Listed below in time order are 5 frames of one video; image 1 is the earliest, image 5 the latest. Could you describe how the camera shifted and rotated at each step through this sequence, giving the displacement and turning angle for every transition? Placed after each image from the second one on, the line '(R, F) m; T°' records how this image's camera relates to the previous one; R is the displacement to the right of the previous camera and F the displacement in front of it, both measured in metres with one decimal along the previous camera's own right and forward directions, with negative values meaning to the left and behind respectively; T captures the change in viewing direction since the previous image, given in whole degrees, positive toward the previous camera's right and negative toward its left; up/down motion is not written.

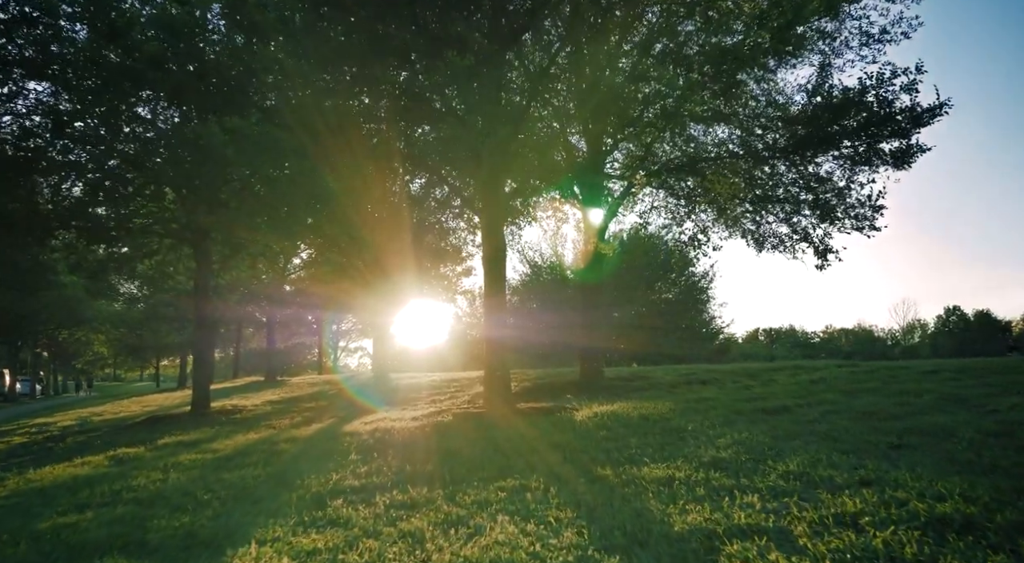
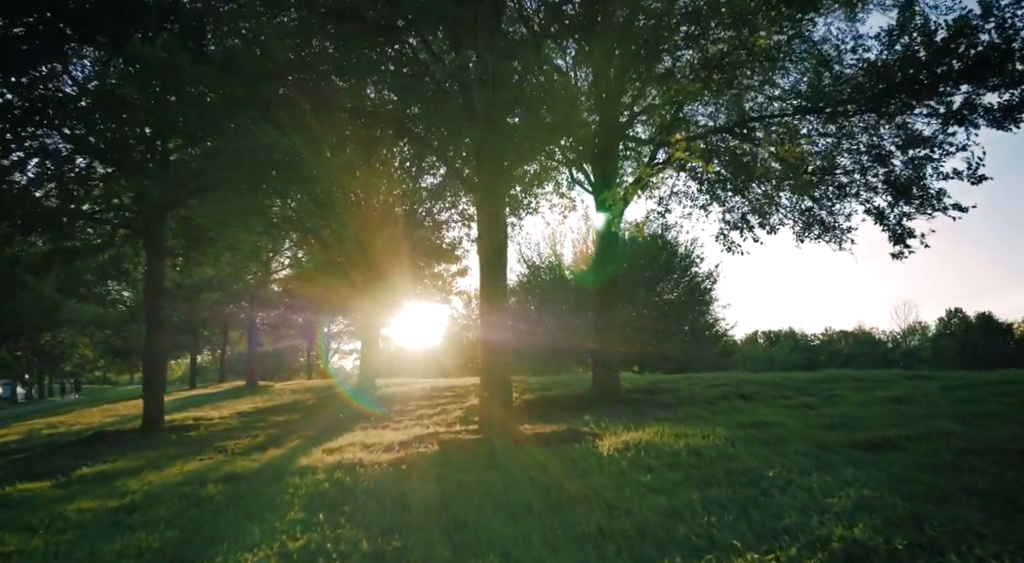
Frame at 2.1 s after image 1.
(-0.1, +2.8) m; 0°
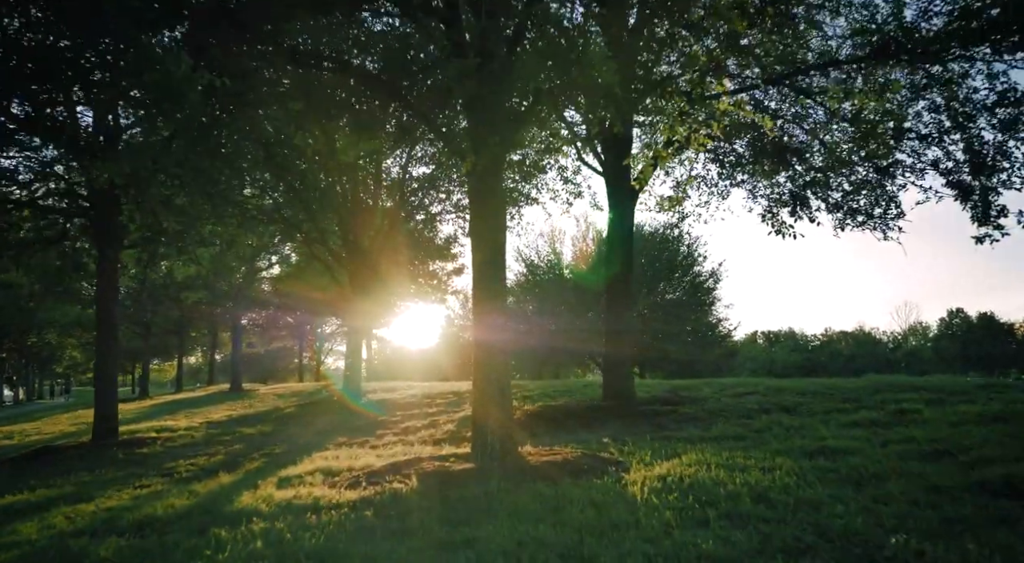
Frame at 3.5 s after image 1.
(0.0, +2.2) m; 0°
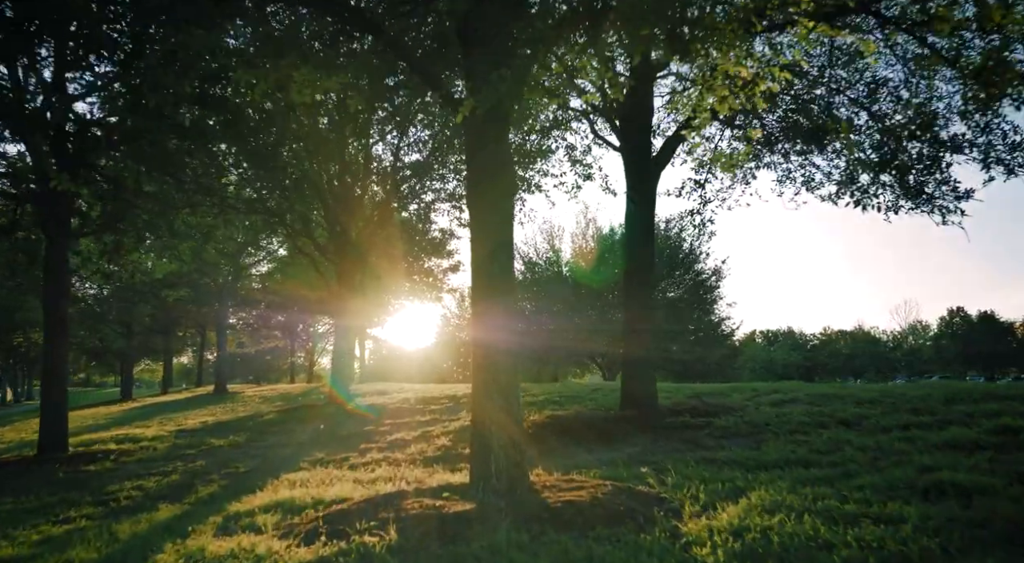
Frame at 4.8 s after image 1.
(-0.1, +2.0) m; 0°
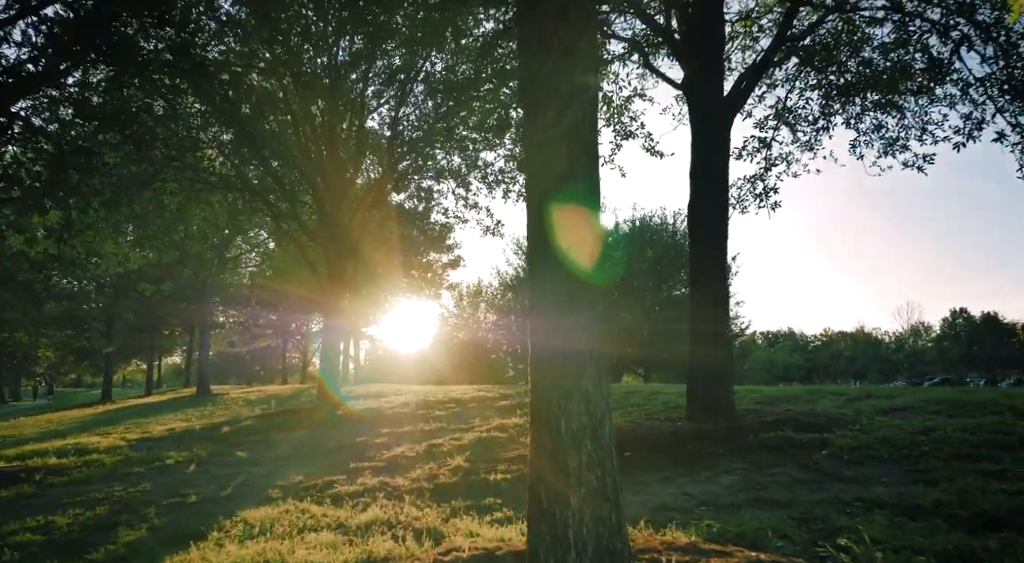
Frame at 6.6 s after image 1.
(-0.6, +2.9) m; 0°
